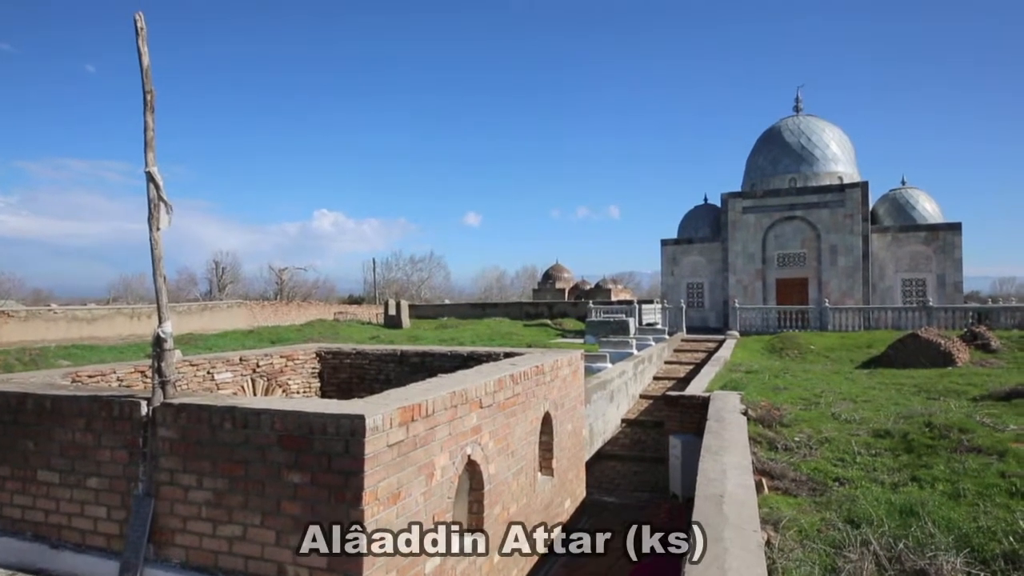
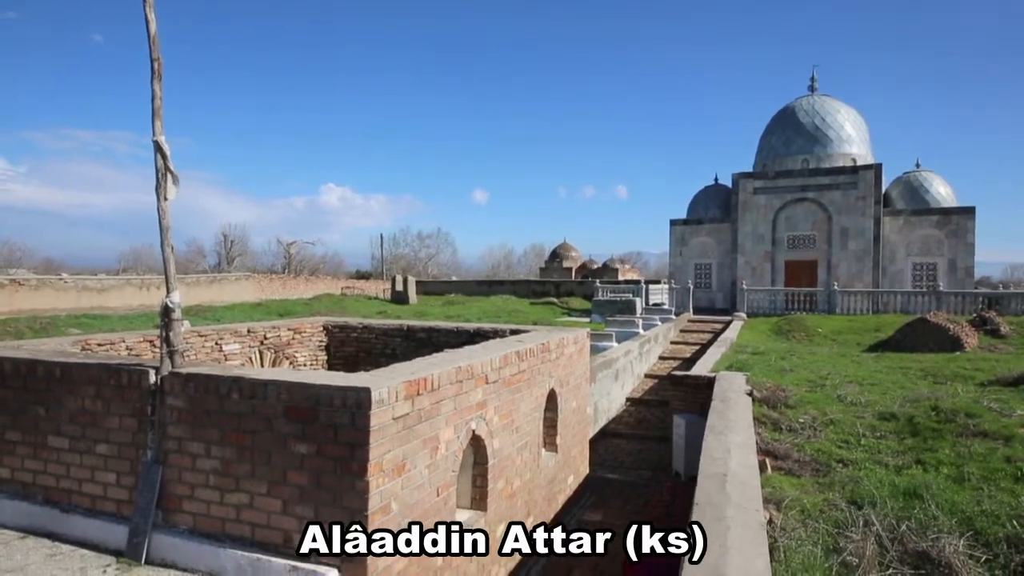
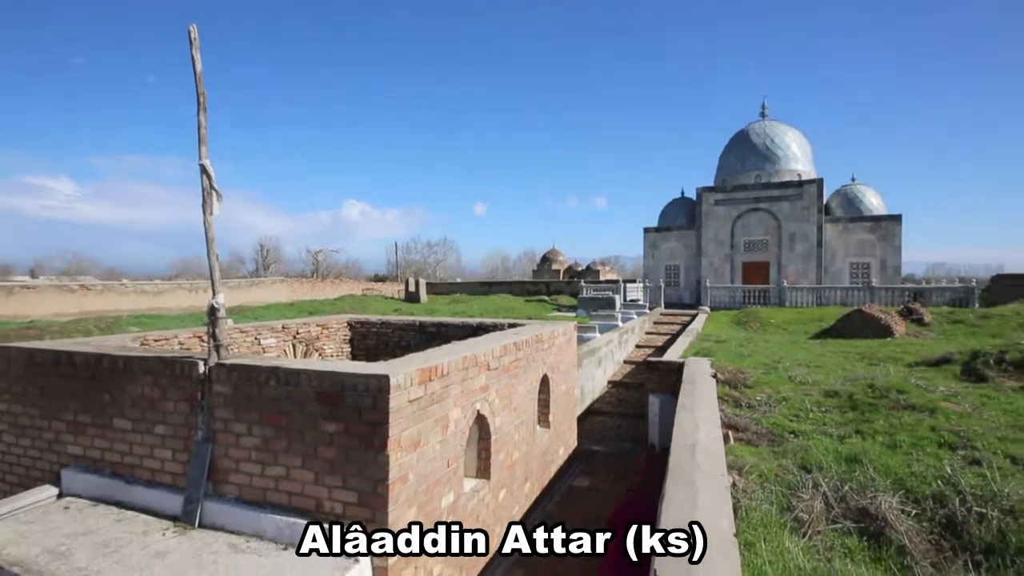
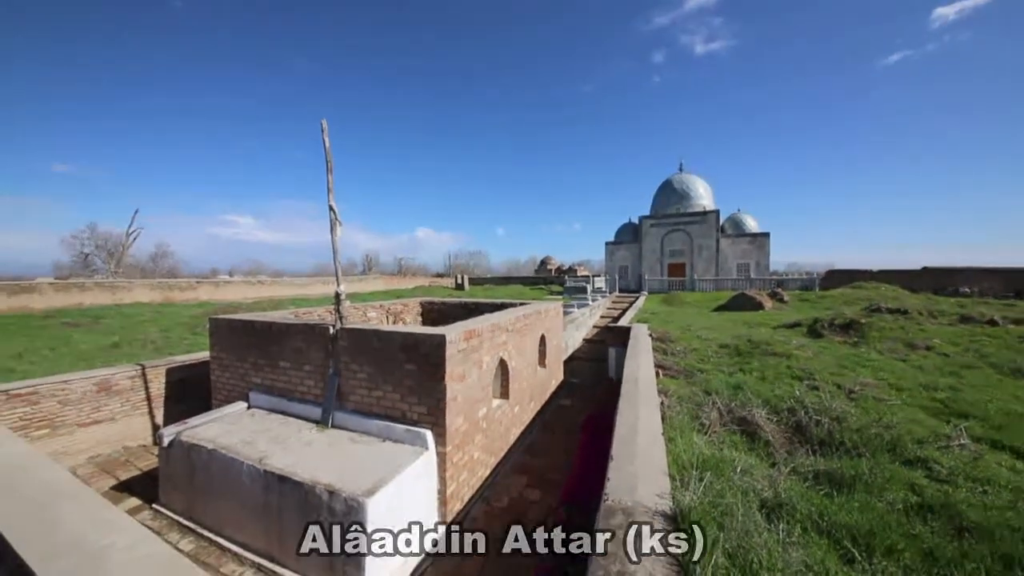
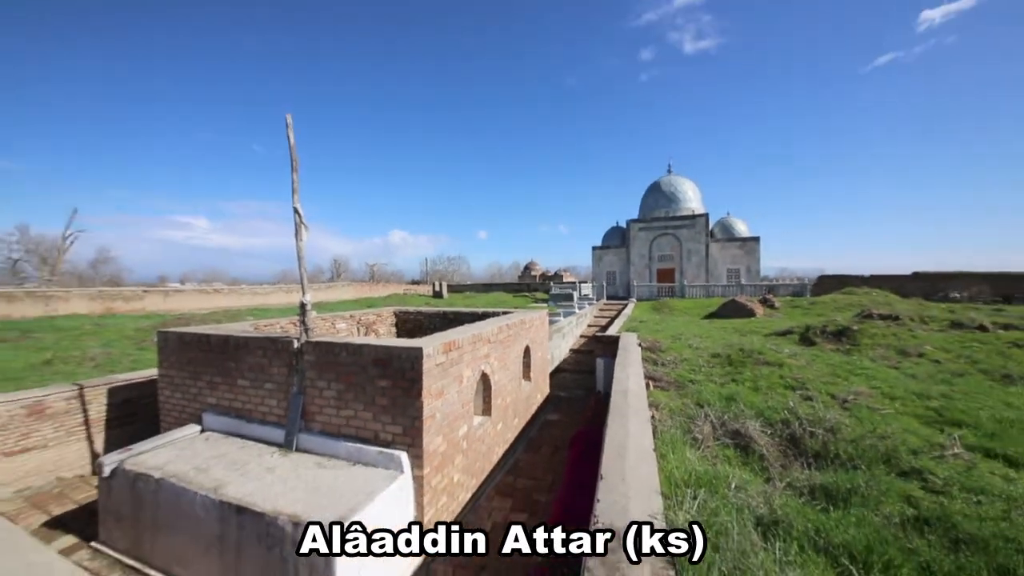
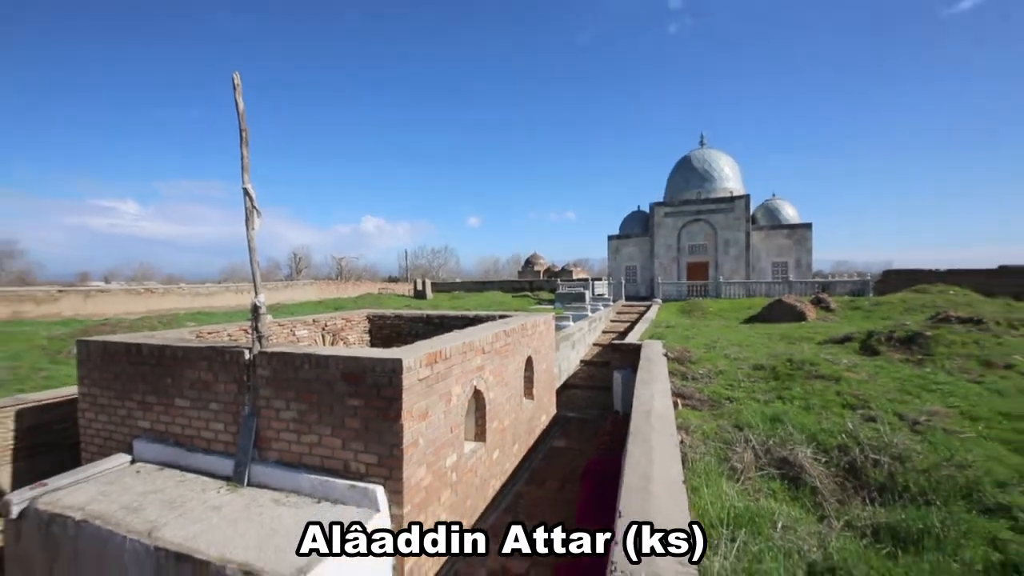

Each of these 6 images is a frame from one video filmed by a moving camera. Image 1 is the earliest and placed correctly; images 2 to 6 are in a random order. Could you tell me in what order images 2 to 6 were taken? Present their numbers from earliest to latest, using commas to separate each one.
2, 3, 6, 5, 4
